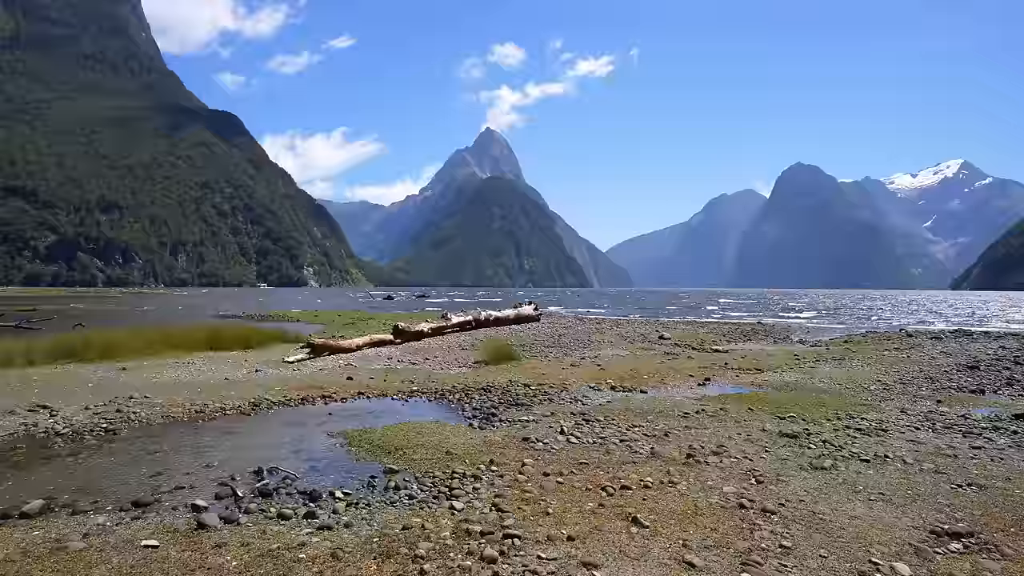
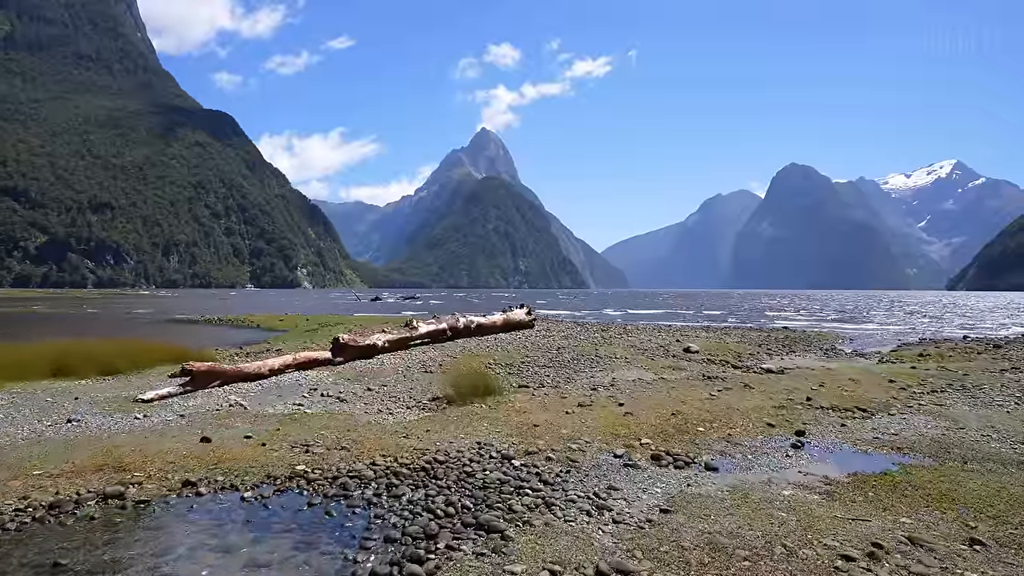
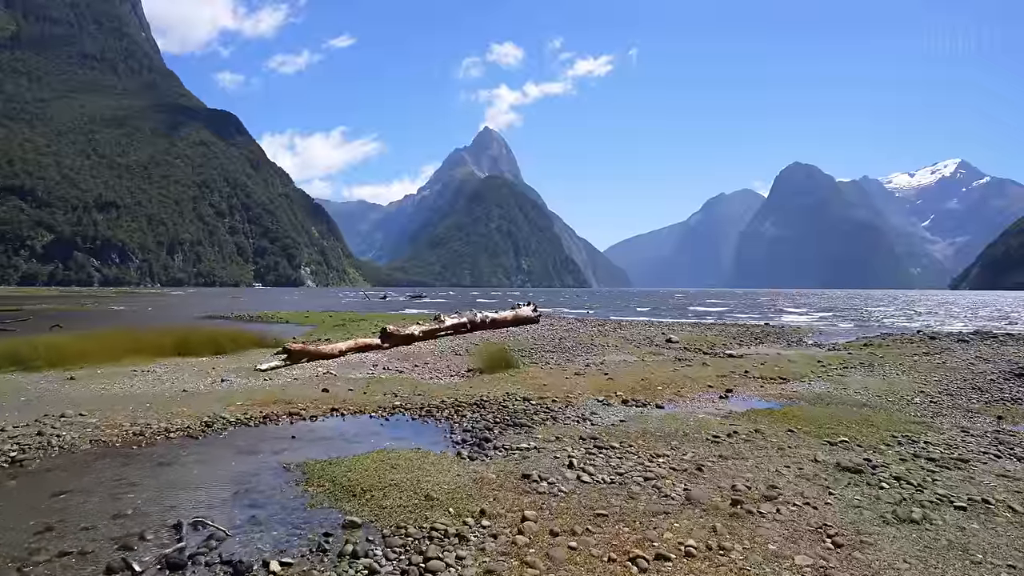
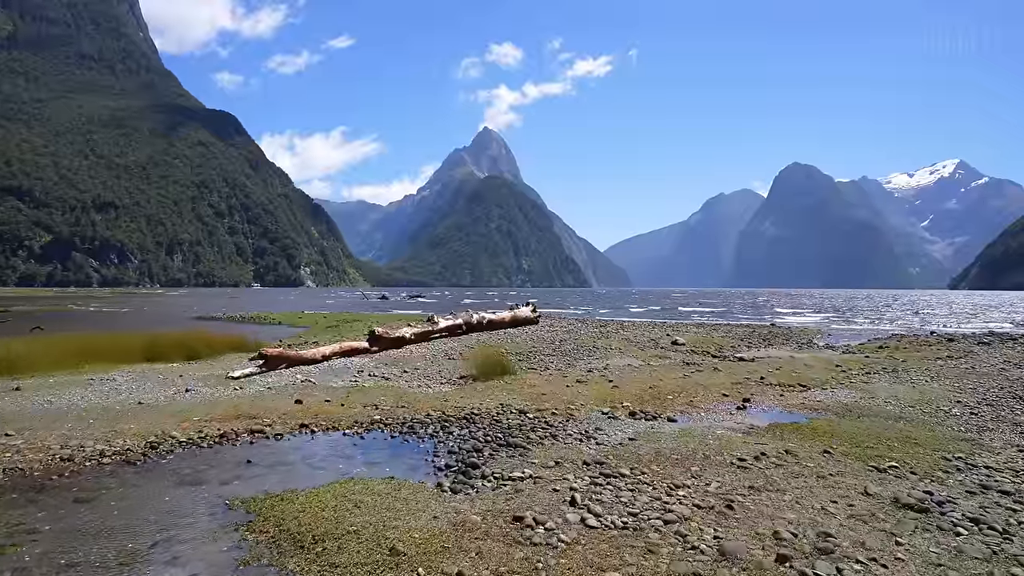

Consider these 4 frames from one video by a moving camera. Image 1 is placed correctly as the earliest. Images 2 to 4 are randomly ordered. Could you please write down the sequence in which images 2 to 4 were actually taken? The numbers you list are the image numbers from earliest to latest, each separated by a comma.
3, 4, 2
